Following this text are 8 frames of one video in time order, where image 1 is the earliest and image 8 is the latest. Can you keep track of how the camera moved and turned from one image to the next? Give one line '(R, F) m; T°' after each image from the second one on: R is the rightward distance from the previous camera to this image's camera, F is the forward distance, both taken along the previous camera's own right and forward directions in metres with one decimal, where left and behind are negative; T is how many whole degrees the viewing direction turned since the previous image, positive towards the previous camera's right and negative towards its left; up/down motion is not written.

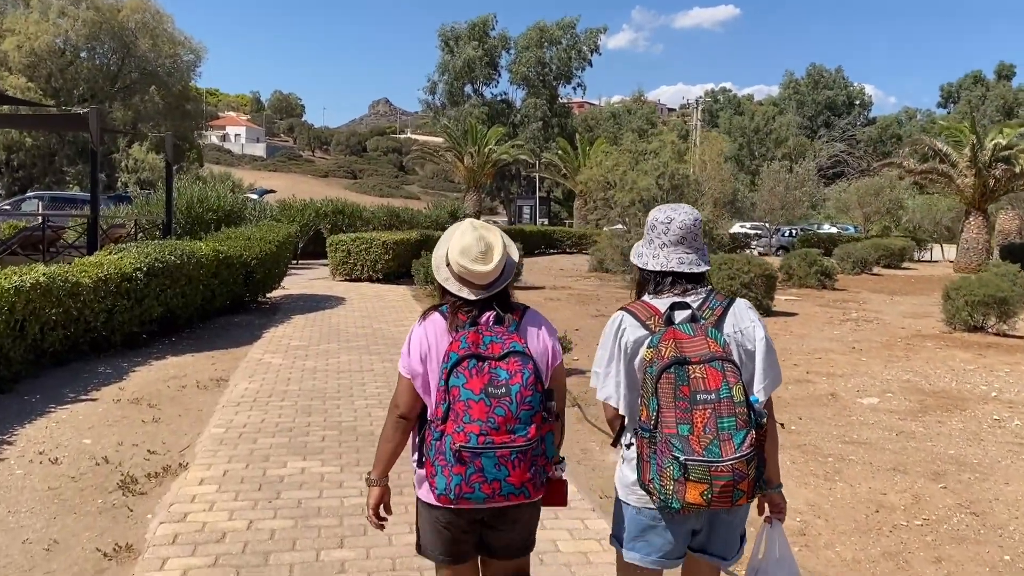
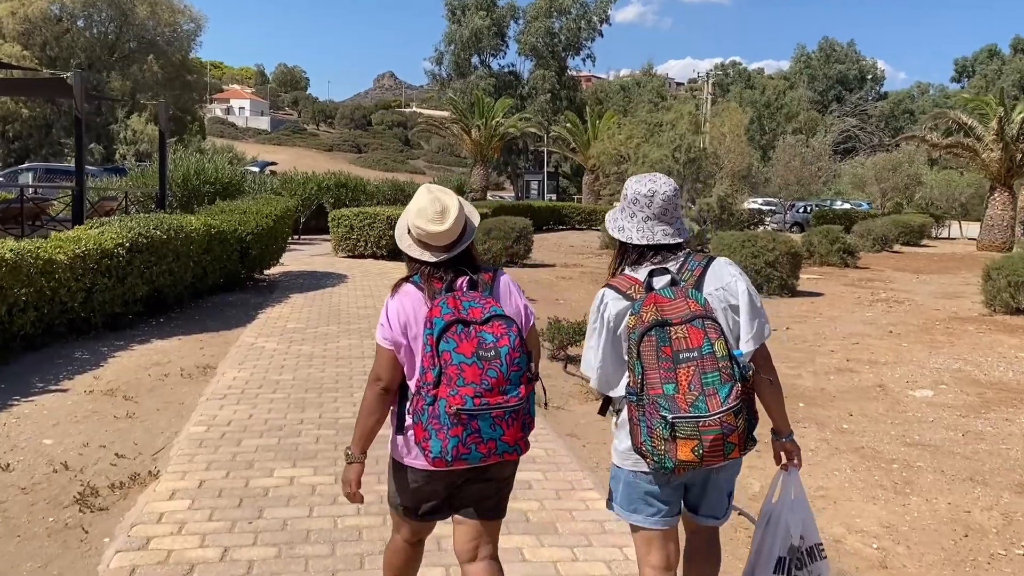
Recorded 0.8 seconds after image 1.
(-0.1, +0.8) m; 0°
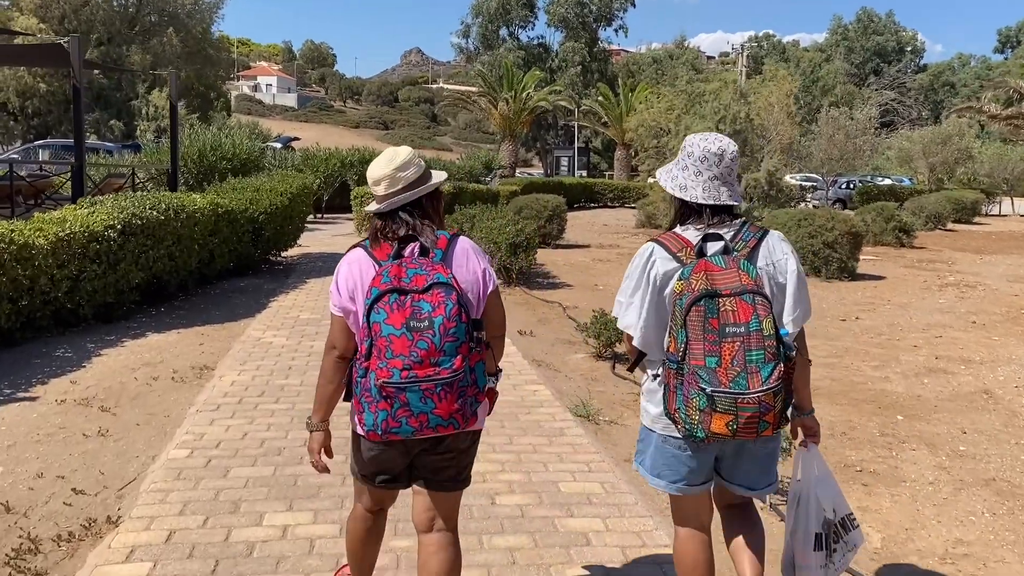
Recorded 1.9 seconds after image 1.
(-0.1, +1.1) m; -2°
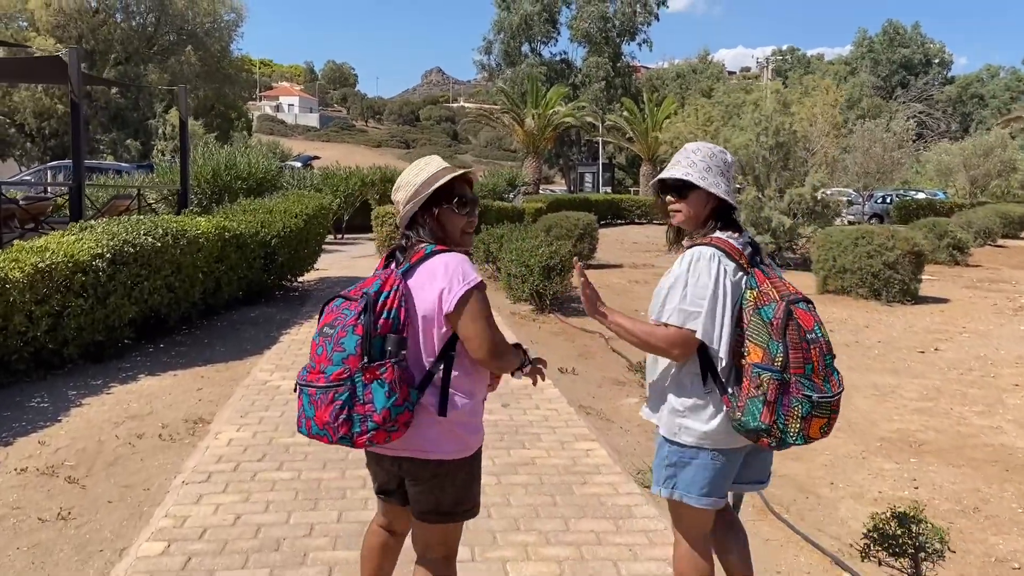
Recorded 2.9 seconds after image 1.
(-0.2, +1.0) m; -2°
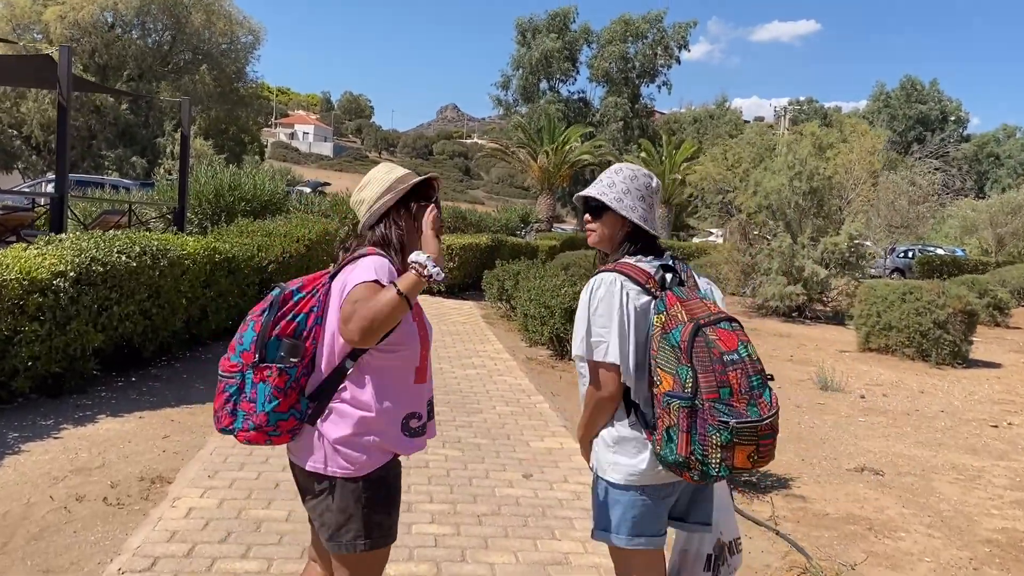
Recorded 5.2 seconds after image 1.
(-0.2, +1.0) m; 0°
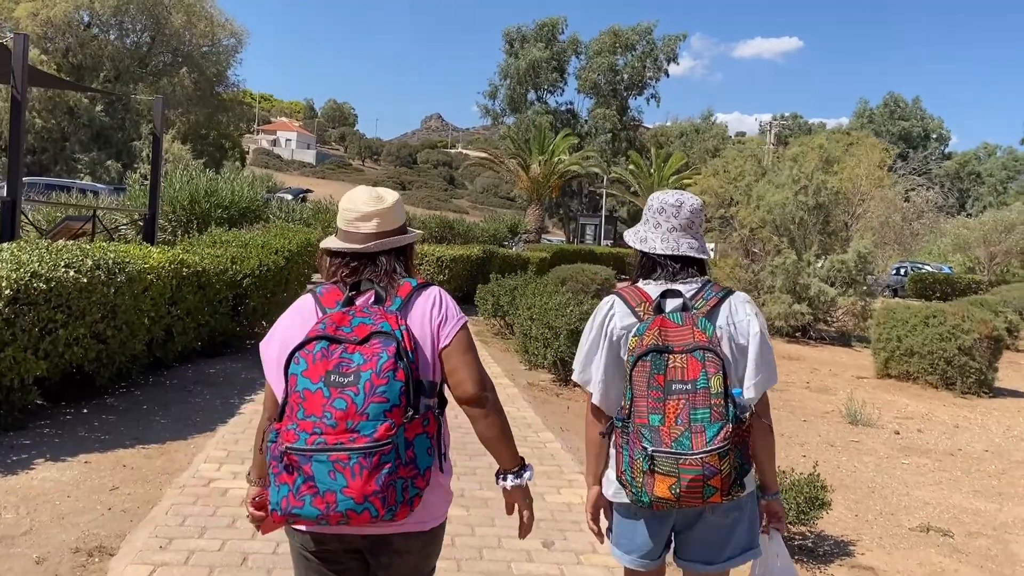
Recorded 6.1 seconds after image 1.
(-0.2, +0.8) m; +1°
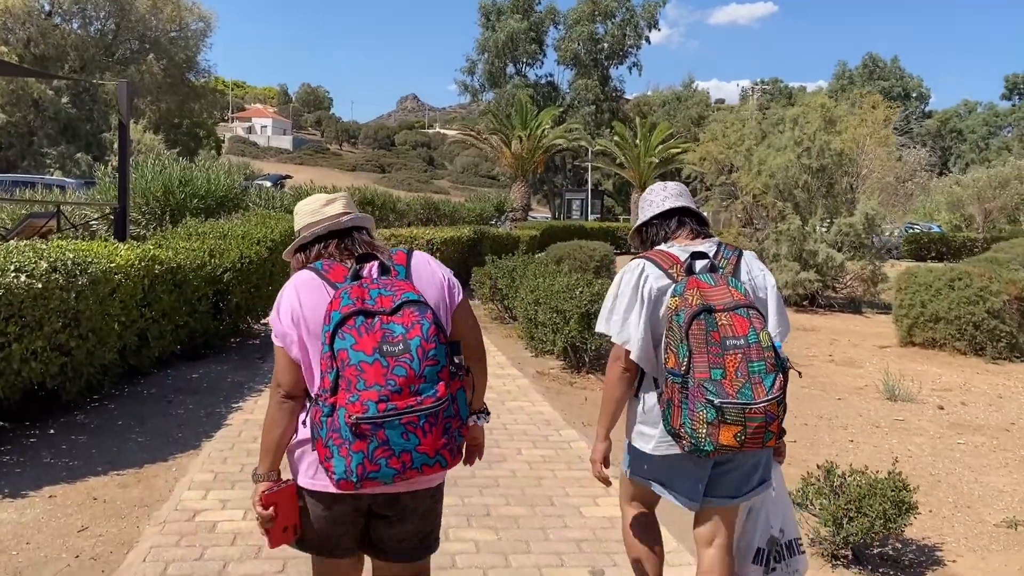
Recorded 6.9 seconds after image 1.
(-0.2, +0.7) m; +1°
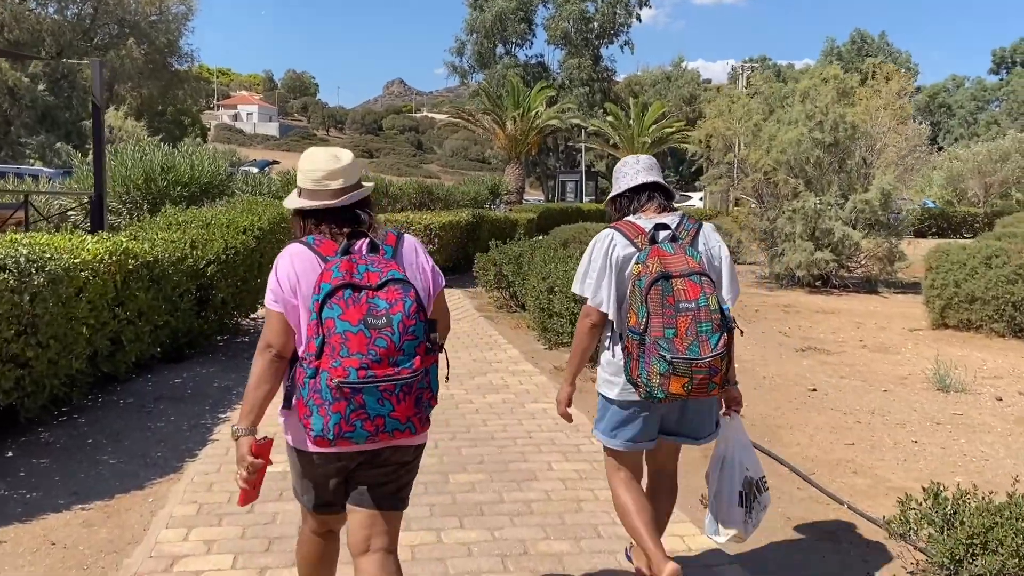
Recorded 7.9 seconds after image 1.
(-0.2, +0.7) m; +1°
